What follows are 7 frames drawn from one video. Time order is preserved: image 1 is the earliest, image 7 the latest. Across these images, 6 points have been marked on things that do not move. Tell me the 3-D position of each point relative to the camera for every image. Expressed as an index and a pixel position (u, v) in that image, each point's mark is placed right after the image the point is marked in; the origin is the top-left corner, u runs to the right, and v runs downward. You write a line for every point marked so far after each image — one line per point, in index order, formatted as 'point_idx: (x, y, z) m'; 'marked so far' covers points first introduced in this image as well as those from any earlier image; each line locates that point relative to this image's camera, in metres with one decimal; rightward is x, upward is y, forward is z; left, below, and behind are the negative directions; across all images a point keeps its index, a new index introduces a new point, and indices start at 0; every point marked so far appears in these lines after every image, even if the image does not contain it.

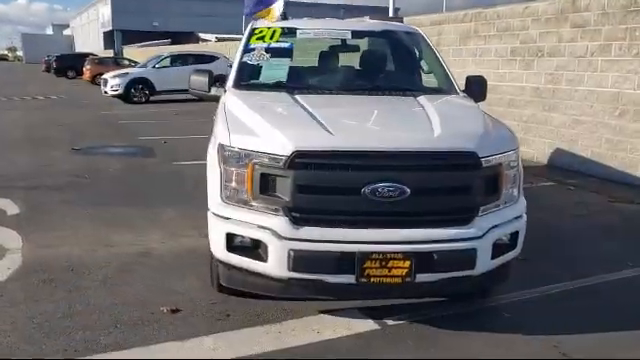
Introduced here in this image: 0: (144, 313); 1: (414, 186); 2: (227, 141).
0: (-1.2, -0.9, +4.4) m
1: (+0.6, 0.0, +3.9) m
2: (-0.6, +0.3, +4.1) m
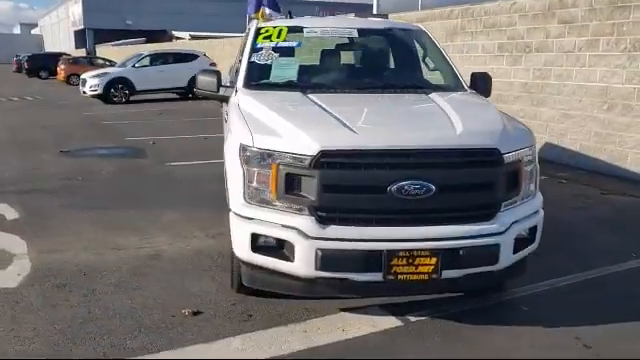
0: (-1.0, -0.9, +4.4) m
1: (+0.7, 0.0, +3.9) m
2: (-0.4, +0.2, +4.1) m
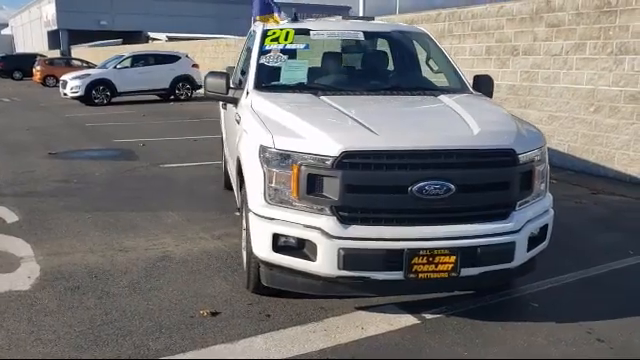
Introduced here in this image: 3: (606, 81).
0: (-0.9, -0.9, +4.4) m
1: (+0.8, 0.0, +4.0) m
2: (-0.3, +0.2, +4.2) m
3: (+3.8, +1.3, +8.8) m
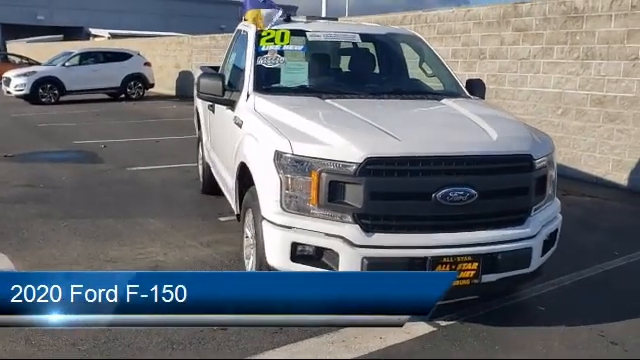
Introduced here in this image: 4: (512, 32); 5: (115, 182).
0: (-0.8, -0.9, +4.2) m
1: (+1.0, 0.0, +4.0) m
2: (-0.2, +0.2, +4.0) m
3: (+3.4, +1.3, +9.1) m
4: (+2.8, +2.2, +9.8) m
5: (-2.5, 0.0, +8.0) m
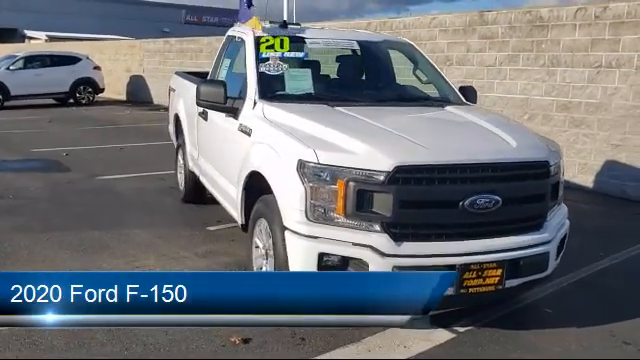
0: (-0.6, -1.0, +4.1) m
1: (+1.1, -0.1, +4.0) m
2: (-0.1, +0.1, +4.0) m
3: (+3.1, +1.2, +9.3) m
4: (+2.4, +2.1, +10.0) m
5: (-2.7, -0.1, +7.7) m
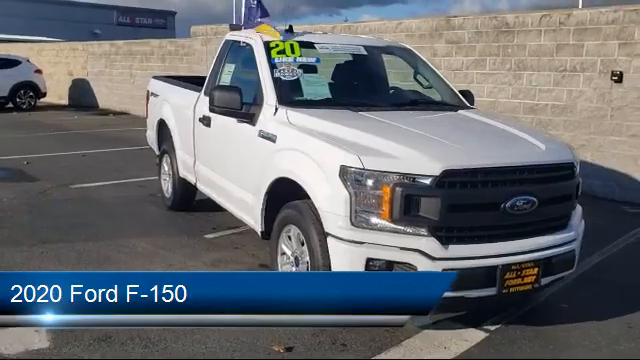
0: (-0.4, -1.0, +4.0) m
1: (+1.4, -0.1, +4.2) m
2: (+0.2, +0.1, +4.0) m
3: (+2.7, +1.2, +9.7) m
4: (+1.9, +2.1, +10.3) m
5: (-2.8, -0.2, +7.4) m
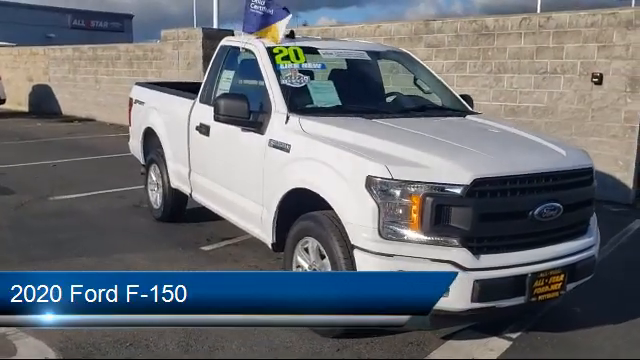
0: (-0.2, -1.1, +3.9) m
1: (+1.5, -0.1, +4.1) m
2: (+0.4, +0.1, +3.9) m
3: (+2.4, +1.2, +9.7) m
4: (+1.6, +2.0, +10.3) m
5: (-2.9, -0.4, +7.1) m
